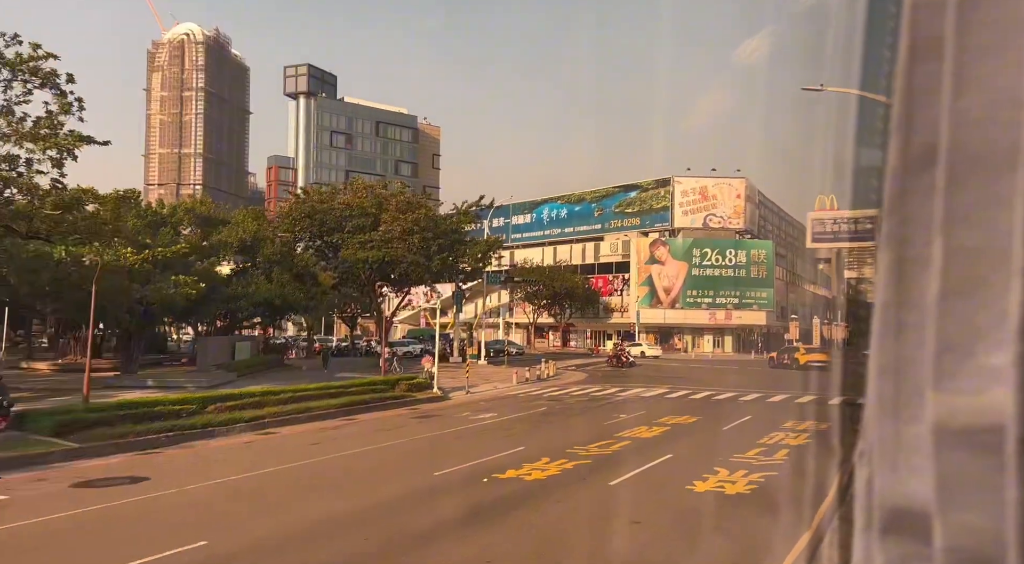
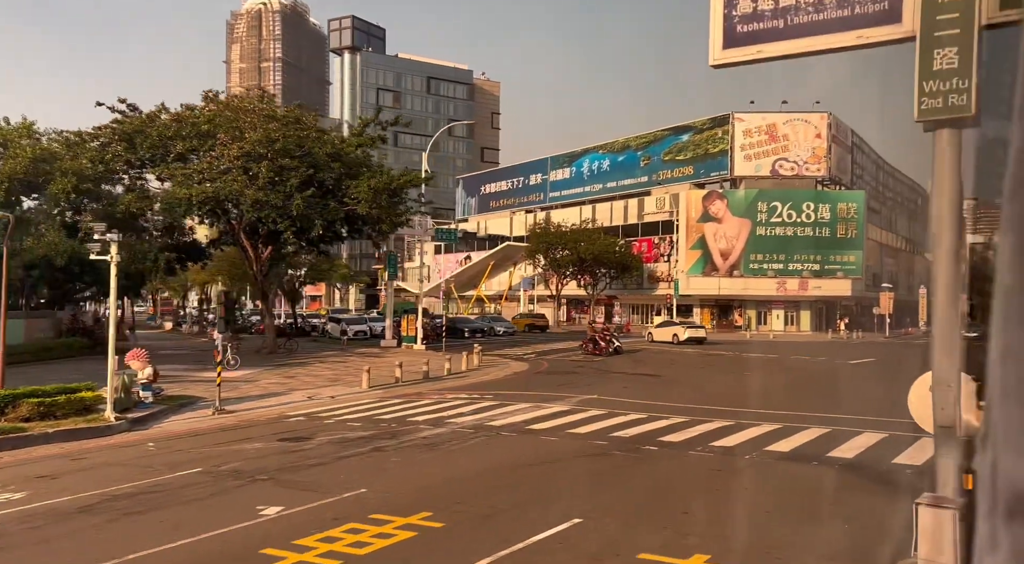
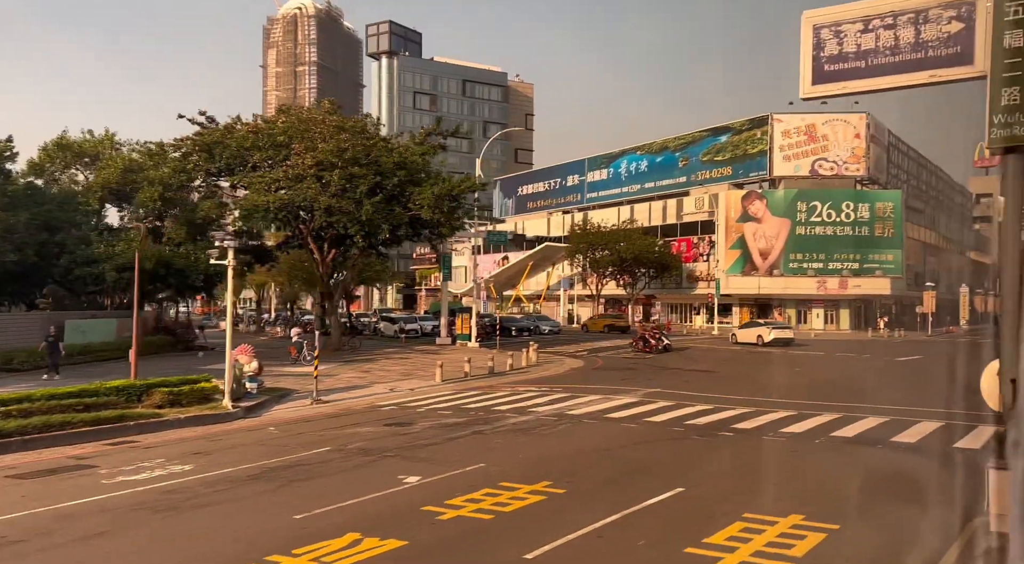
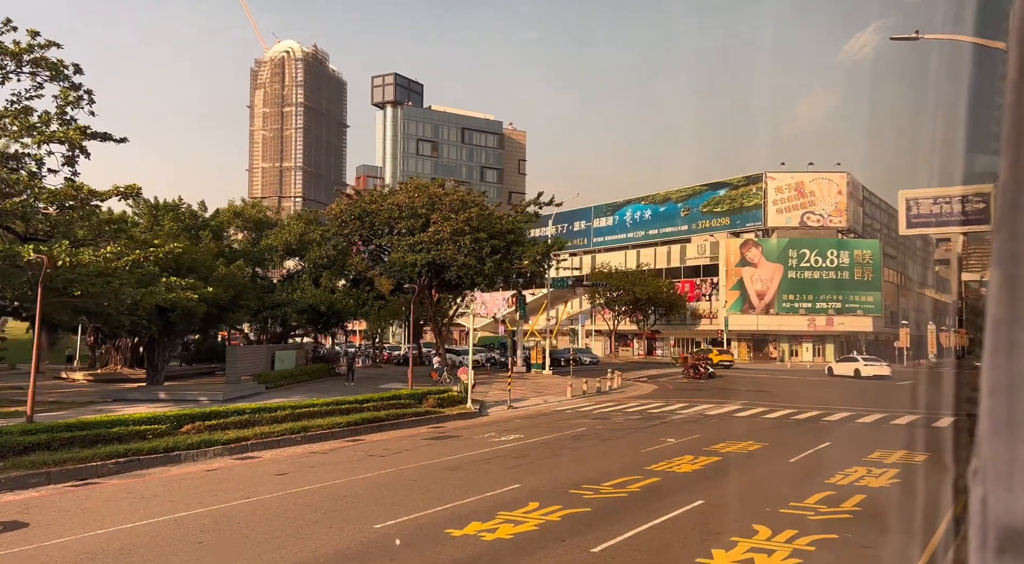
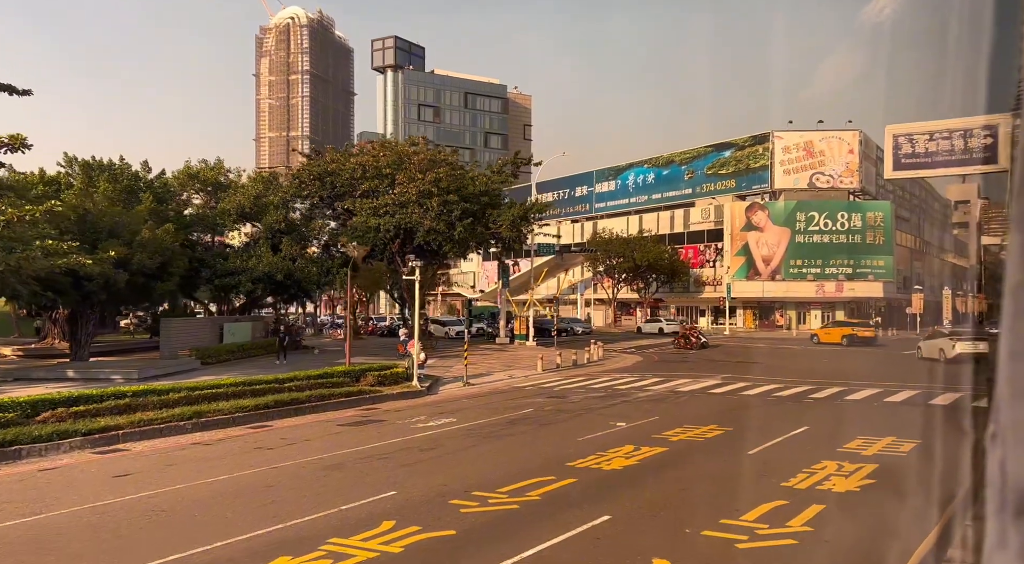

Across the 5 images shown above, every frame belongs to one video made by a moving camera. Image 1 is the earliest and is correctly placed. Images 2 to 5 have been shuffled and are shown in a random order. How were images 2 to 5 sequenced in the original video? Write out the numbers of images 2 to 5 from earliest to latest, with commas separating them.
4, 5, 3, 2
